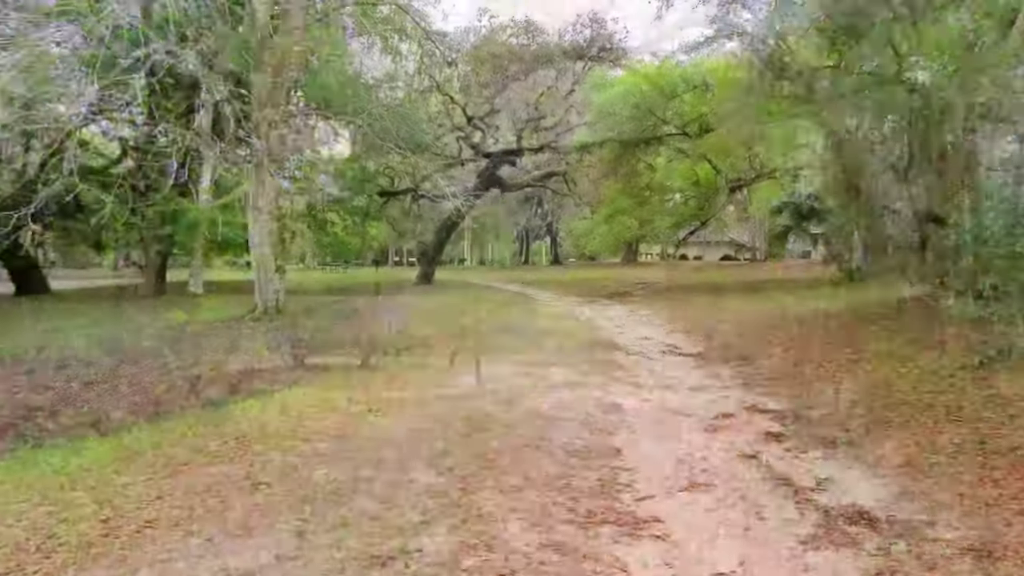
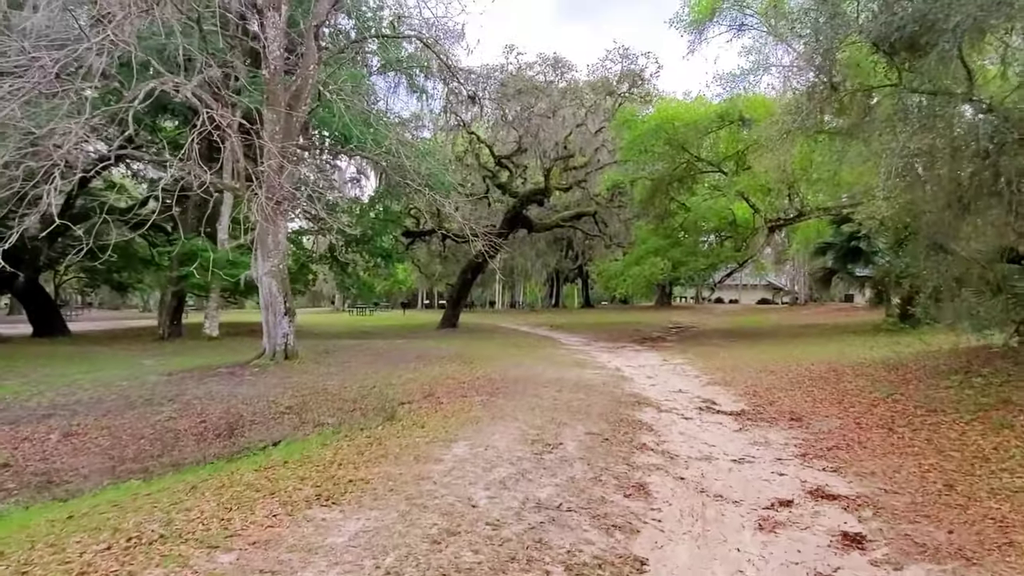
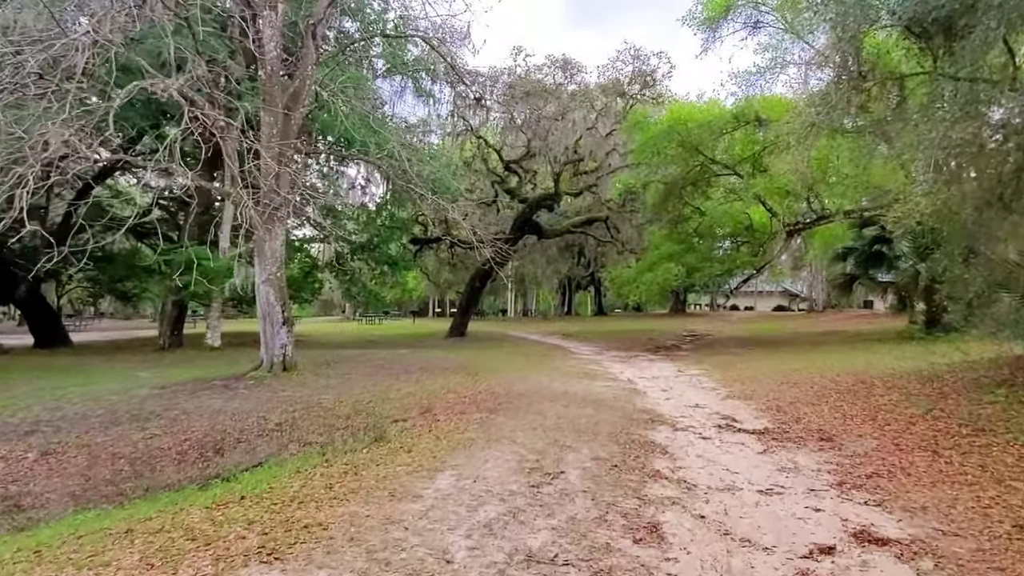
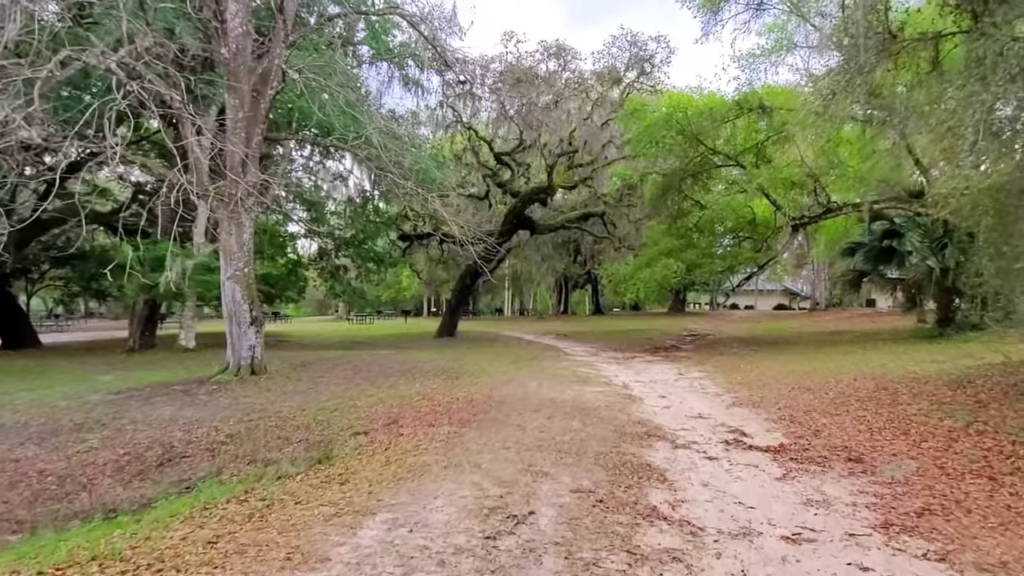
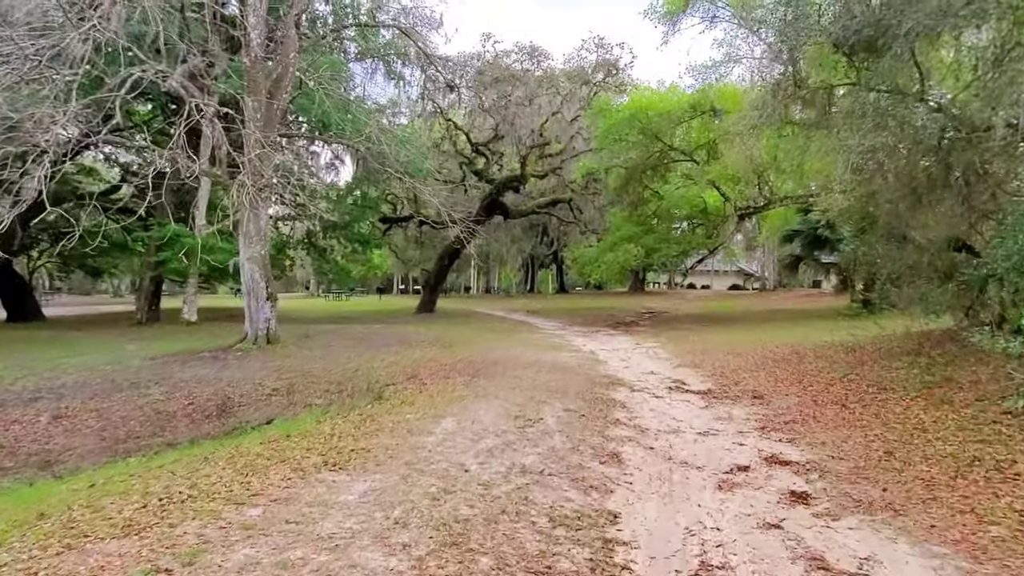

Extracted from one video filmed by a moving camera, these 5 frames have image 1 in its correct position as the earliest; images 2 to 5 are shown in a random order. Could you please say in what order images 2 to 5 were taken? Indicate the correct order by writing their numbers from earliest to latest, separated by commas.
5, 2, 3, 4
